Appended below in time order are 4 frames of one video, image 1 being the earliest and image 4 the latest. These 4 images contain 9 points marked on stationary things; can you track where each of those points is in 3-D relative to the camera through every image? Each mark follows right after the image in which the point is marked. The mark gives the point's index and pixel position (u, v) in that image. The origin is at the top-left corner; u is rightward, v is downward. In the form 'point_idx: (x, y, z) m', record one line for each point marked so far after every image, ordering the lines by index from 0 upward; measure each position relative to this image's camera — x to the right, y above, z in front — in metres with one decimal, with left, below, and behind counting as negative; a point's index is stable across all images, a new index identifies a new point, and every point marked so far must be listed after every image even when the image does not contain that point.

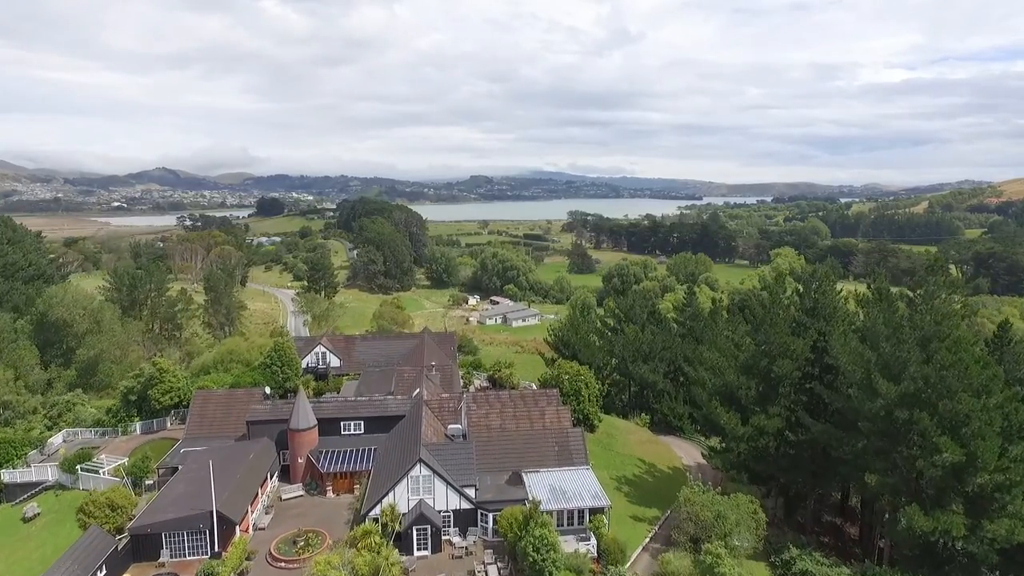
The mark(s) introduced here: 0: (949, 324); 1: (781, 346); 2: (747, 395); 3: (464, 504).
0: (+12.1, -1.0, +17.1) m
1: (+8.5, -1.8, +19.5) m
2: (+7.6, -3.5, +19.9) m
3: (-1.4, -6.1, +17.4) m
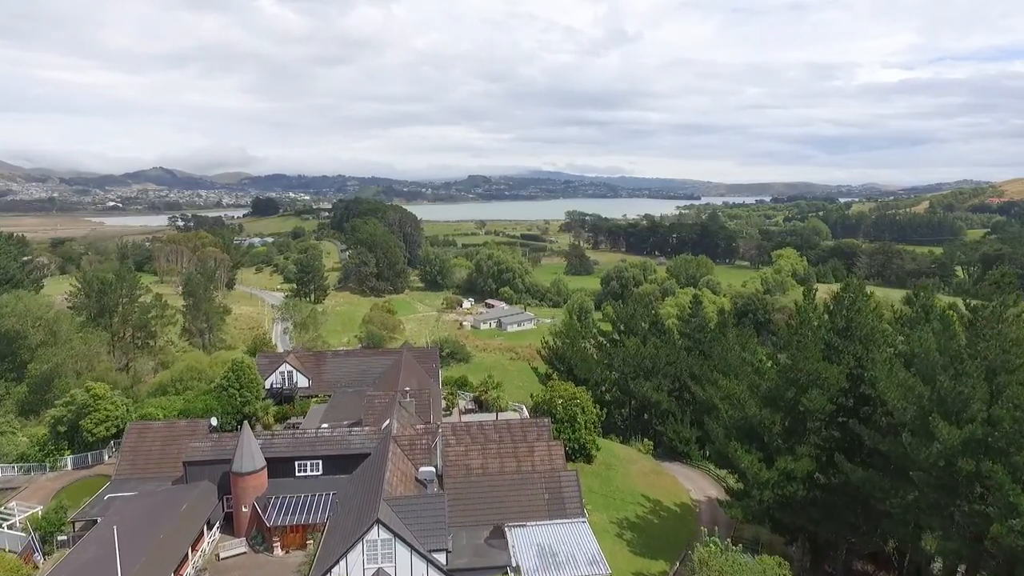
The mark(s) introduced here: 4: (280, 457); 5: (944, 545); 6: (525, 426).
0: (+11.6, -1.5, +14.1) m
1: (+8.1, -2.3, +16.6) m
2: (+7.2, -3.9, +17.0) m
3: (-1.8, -6.6, +14.4) m
4: (-6.7, -4.8, +17.6) m
5: (+9.5, -5.7, +13.6) m
6: (+0.4, -4.4, +19.6) m
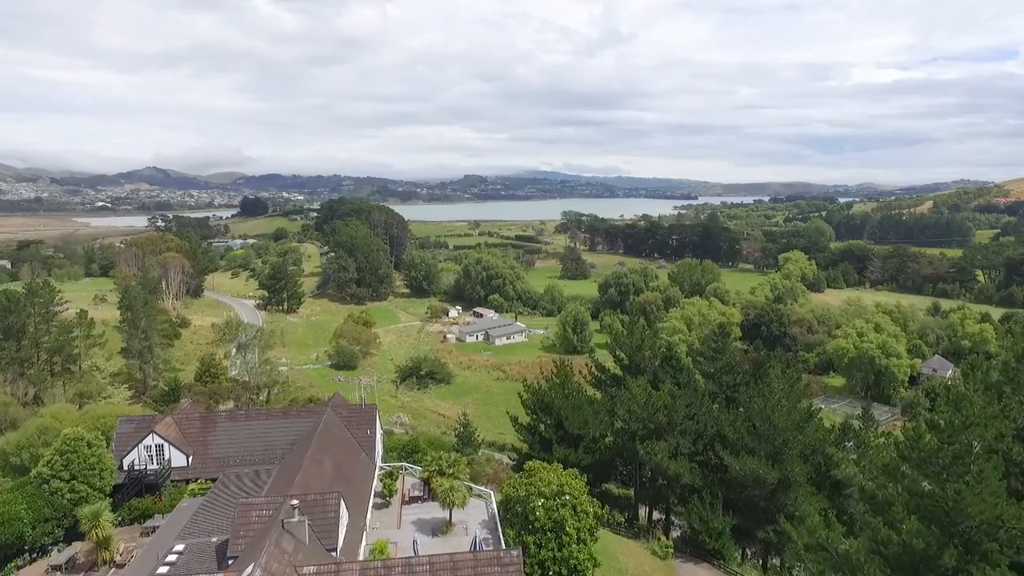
0: (+10.6, -2.6, +6.6) m
1: (+7.0, -3.5, +9.0) m
2: (+6.1, -5.1, +9.4) m
3: (-2.9, -7.7, +6.8) m
4: (-7.7, -6.0, +10.0) m
5: (+8.5, -6.8, +6.1) m
6: (-0.7, -5.5, +12.0) m
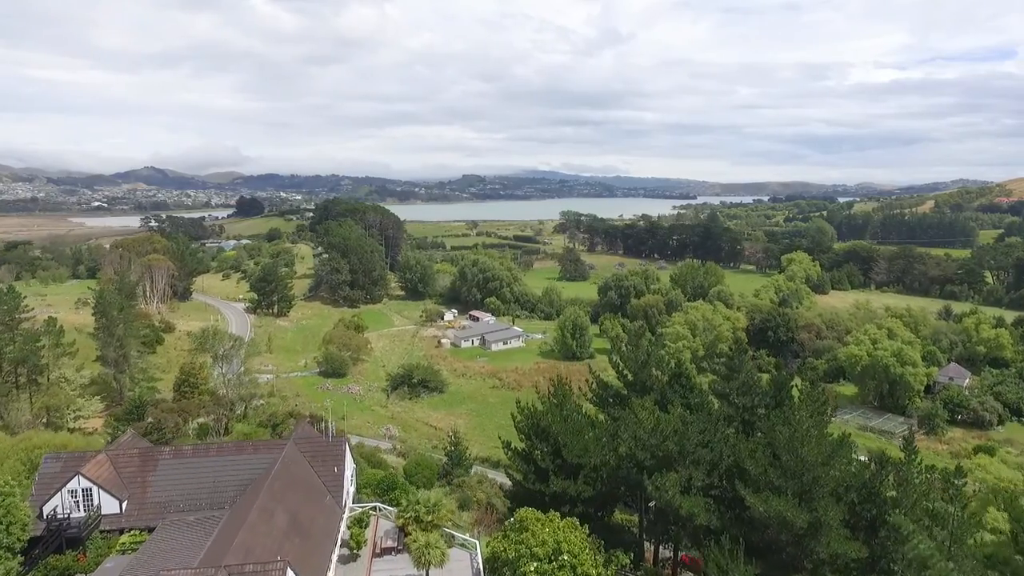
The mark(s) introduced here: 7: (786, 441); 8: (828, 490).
0: (+10.3, -3.0, +4.0) m
1: (+6.7, -3.9, +6.4) m
2: (+5.8, -5.5, +6.8) m
3: (-3.1, -8.2, +4.1) m
4: (-8.0, -6.4, +7.3) m
5: (+8.2, -7.2, +3.4) m
6: (-1.0, -5.9, +9.3) m
7: (+8.4, -4.7, +19.0) m
8: (+9.2, -5.9, +18.0) m
